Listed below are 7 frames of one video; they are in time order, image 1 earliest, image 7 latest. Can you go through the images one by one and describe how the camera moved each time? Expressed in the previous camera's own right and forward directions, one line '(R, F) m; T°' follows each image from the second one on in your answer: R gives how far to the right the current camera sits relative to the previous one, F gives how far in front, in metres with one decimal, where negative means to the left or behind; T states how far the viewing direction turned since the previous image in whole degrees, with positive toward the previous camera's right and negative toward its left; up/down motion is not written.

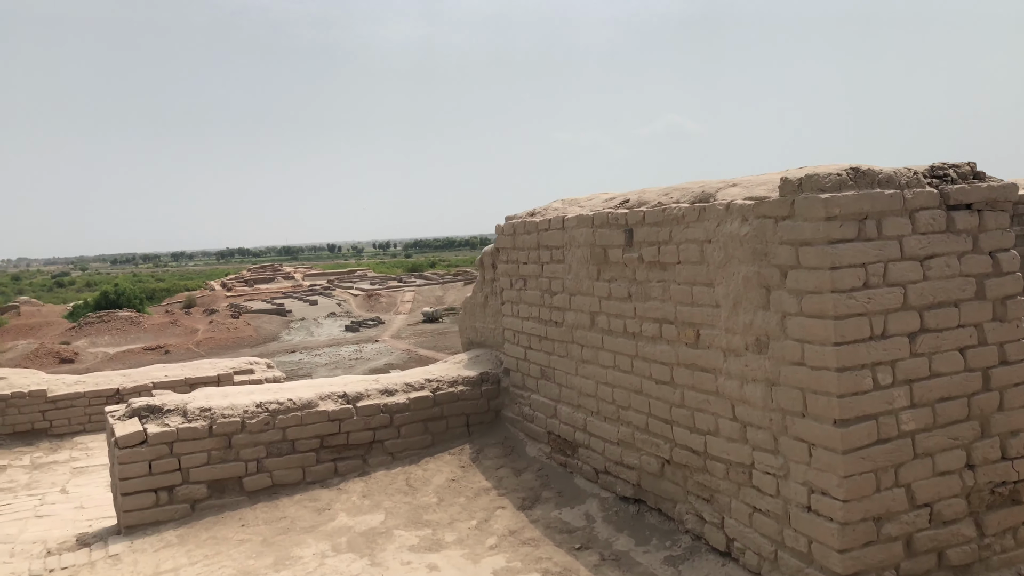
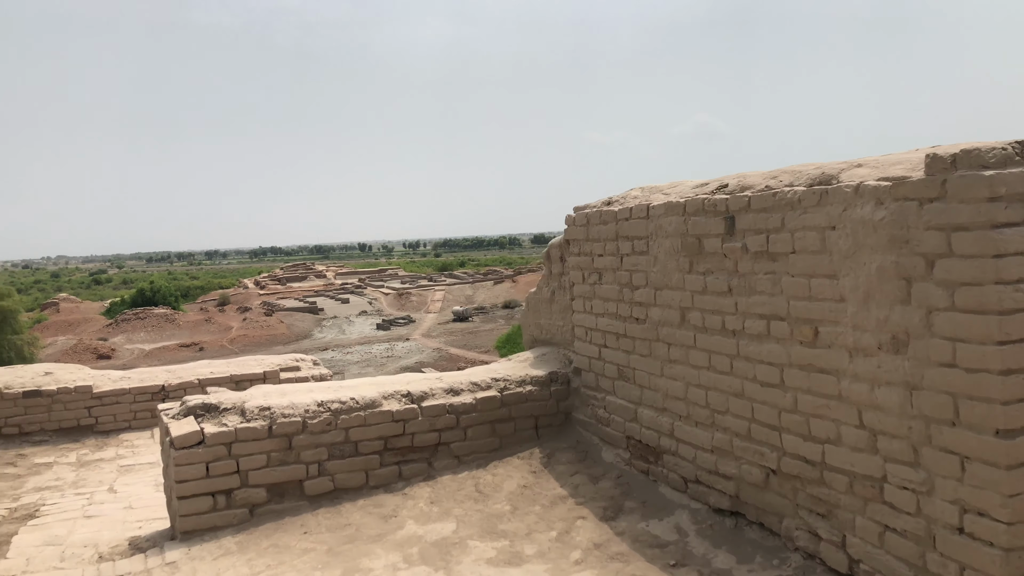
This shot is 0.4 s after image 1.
(-0.4, +0.3) m; -2°
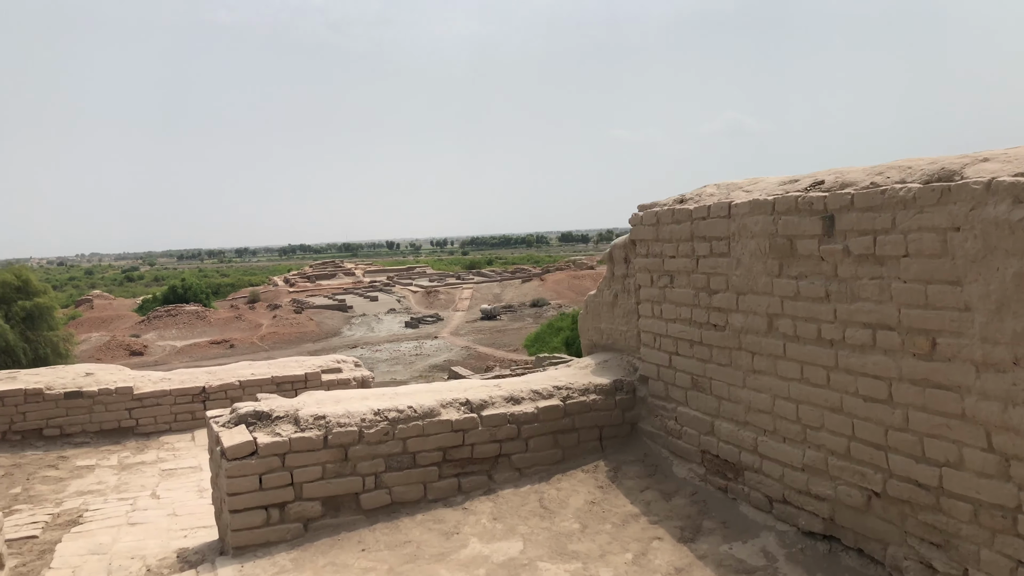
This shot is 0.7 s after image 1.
(-0.3, +0.2) m; -2°
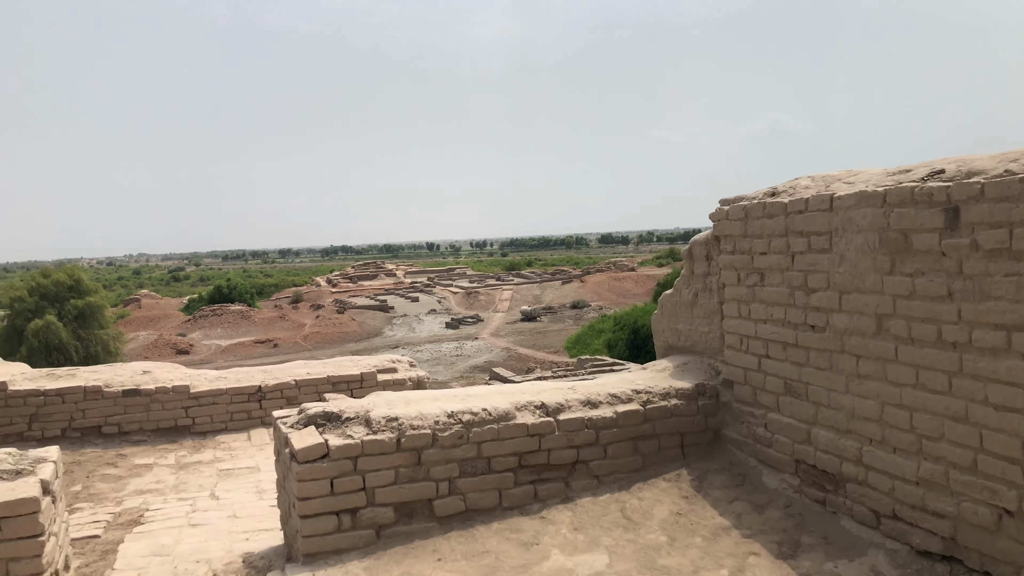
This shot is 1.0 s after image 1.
(-0.3, +0.2) m; -3°
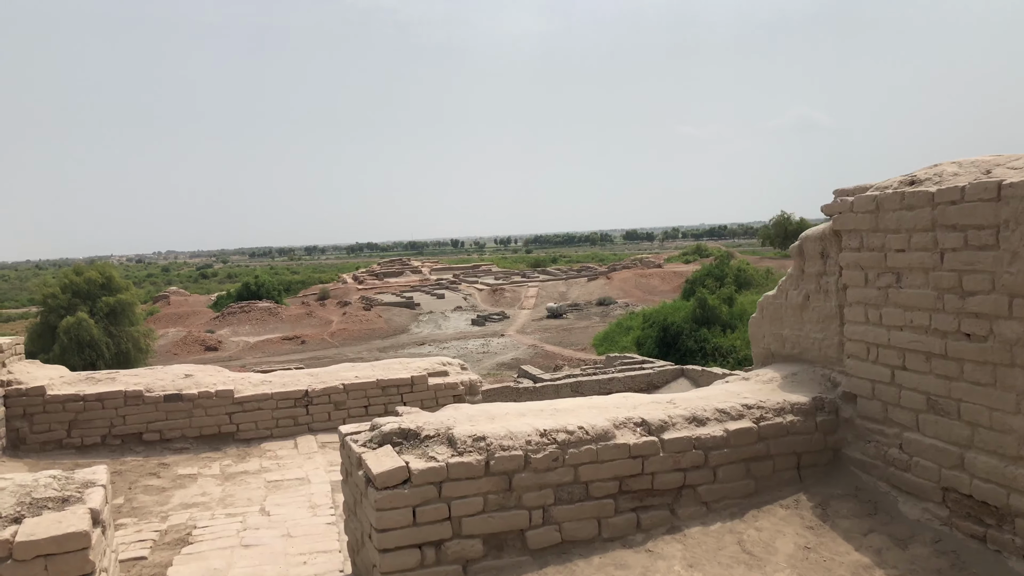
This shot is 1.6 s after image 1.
(-0.4, +0.4) m; -2°
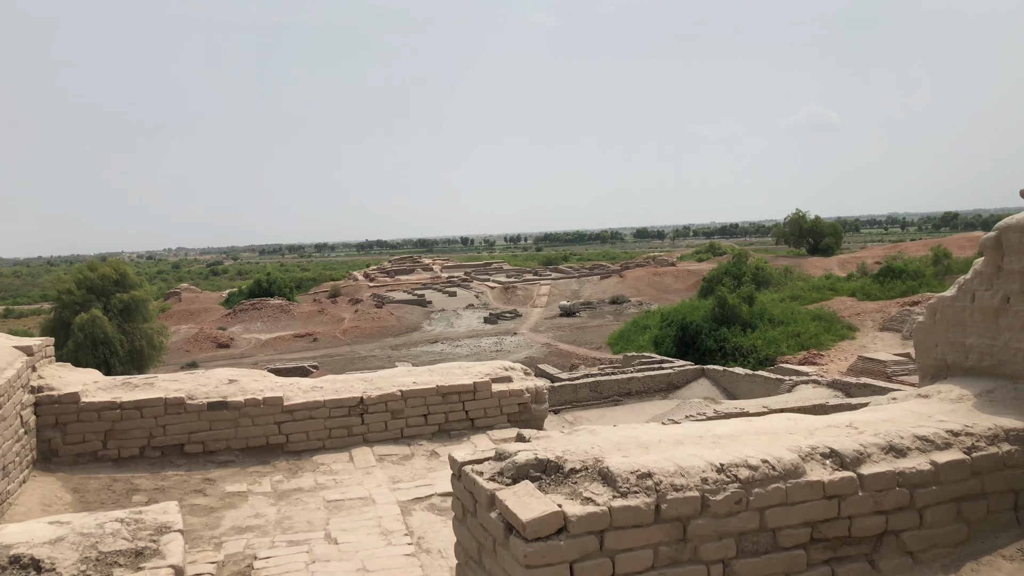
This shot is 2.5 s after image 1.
(-0.7, +0.6) m; -1°
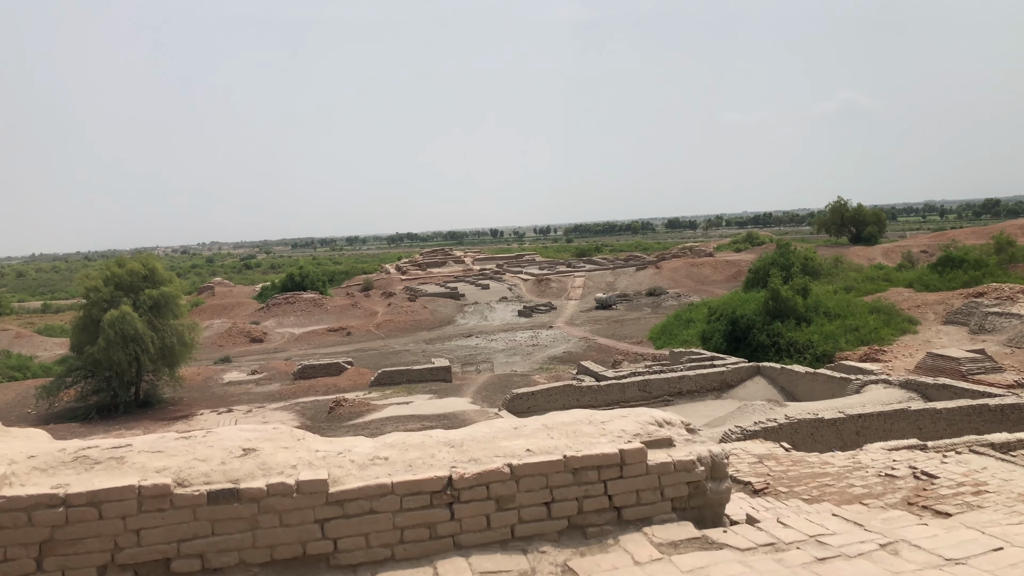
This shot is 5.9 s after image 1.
(-1.0, +2.3) m; -3°
